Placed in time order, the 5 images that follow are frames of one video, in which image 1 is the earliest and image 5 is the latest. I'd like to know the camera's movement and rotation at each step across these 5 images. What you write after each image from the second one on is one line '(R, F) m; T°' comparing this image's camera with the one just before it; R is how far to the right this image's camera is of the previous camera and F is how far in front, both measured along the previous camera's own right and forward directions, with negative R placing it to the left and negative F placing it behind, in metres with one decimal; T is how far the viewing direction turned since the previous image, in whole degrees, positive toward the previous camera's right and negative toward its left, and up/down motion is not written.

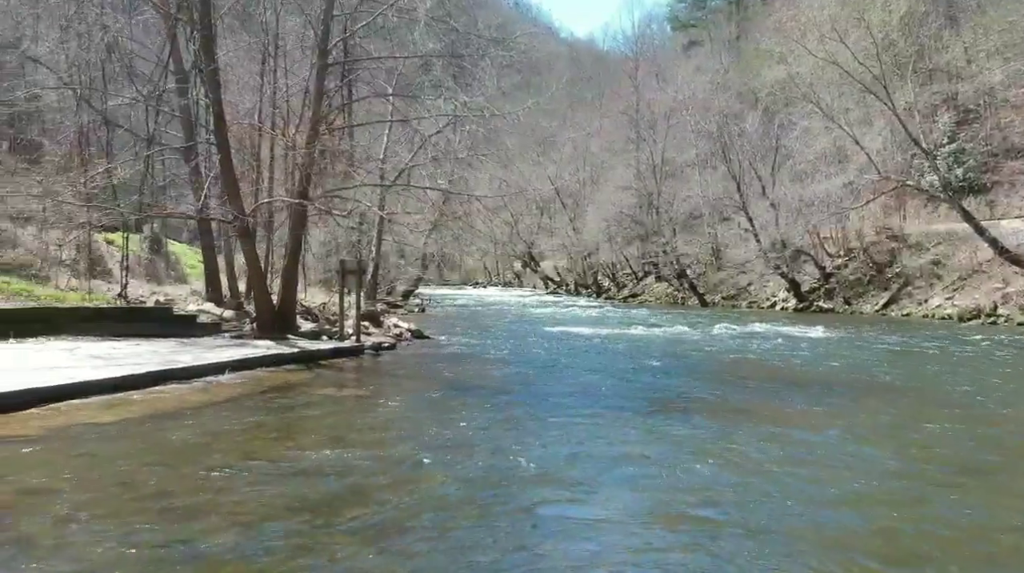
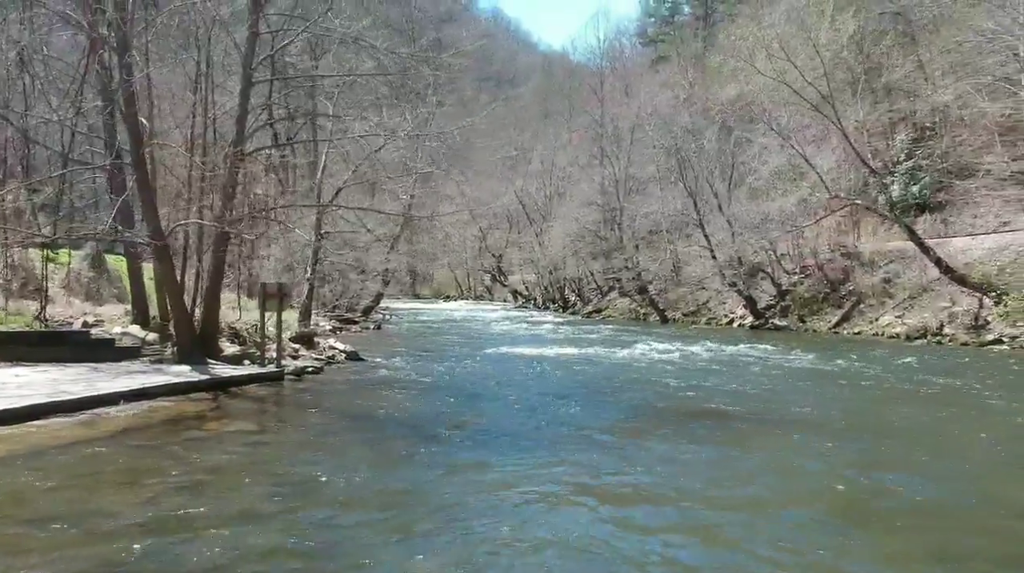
(+0.9, +0.2) m; +1°
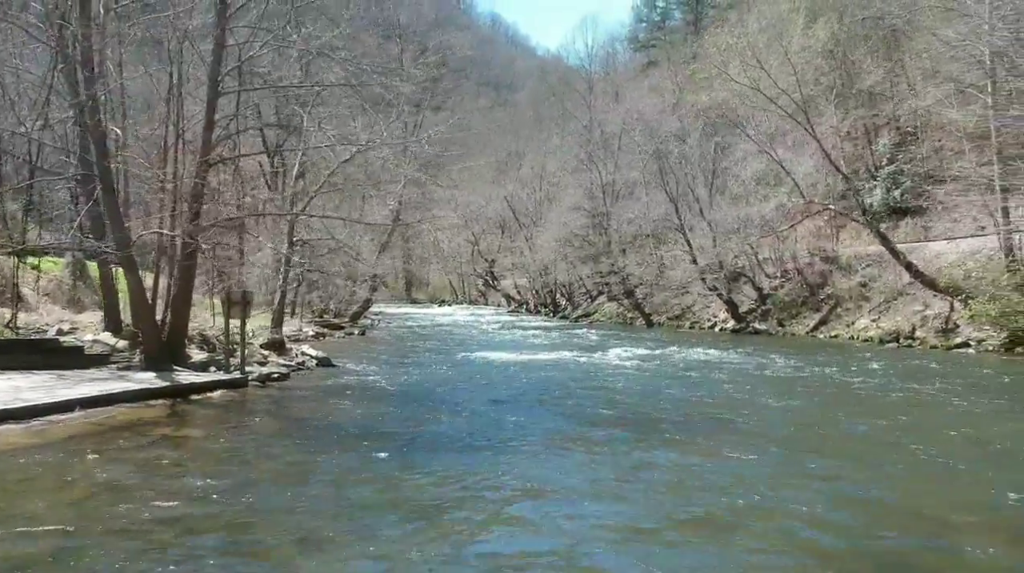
(+0.7, -0.3) m; 0°
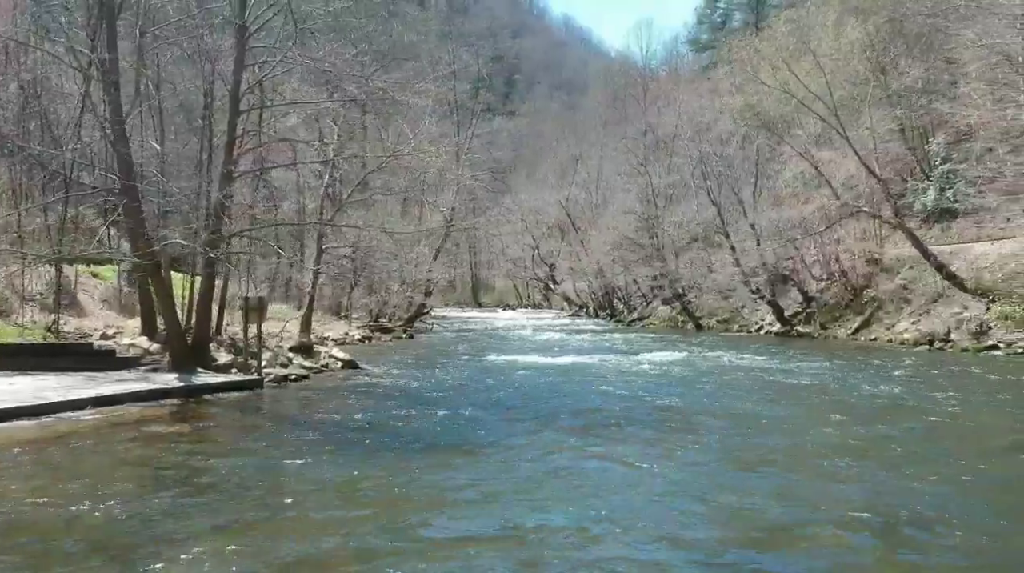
(+1.2, -0.5) m; -4°
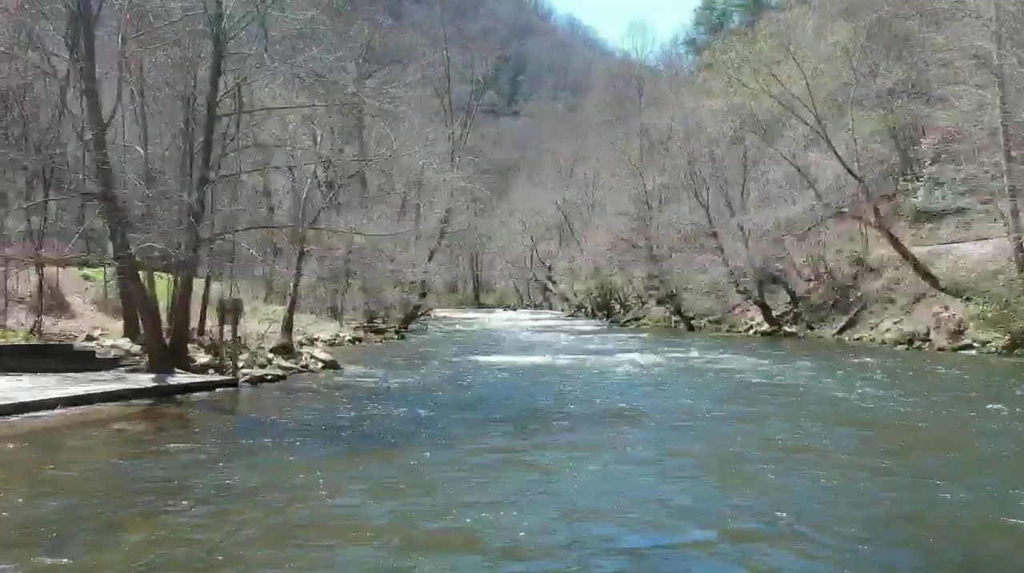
(+0.6, -0.3) m; 0°
